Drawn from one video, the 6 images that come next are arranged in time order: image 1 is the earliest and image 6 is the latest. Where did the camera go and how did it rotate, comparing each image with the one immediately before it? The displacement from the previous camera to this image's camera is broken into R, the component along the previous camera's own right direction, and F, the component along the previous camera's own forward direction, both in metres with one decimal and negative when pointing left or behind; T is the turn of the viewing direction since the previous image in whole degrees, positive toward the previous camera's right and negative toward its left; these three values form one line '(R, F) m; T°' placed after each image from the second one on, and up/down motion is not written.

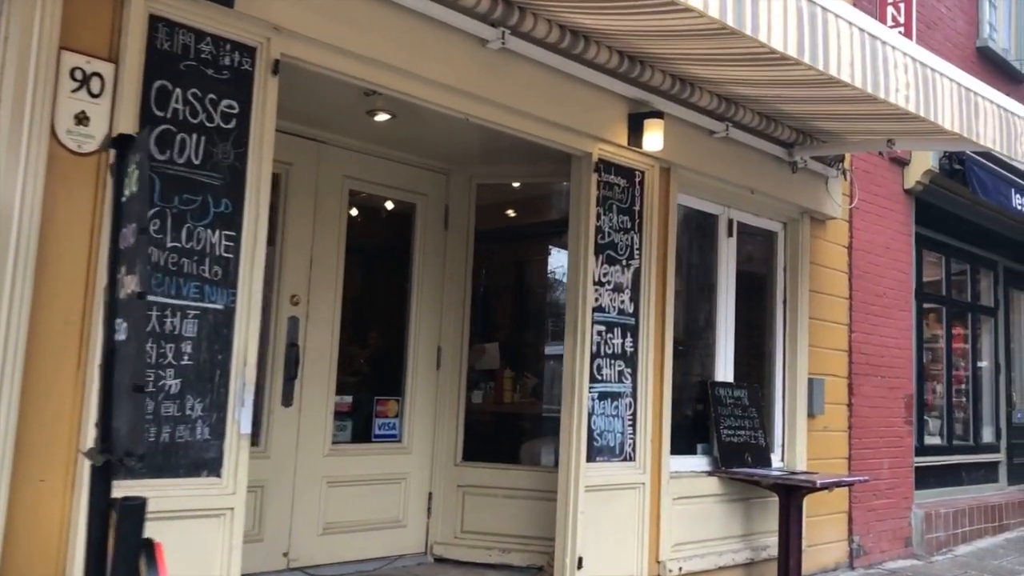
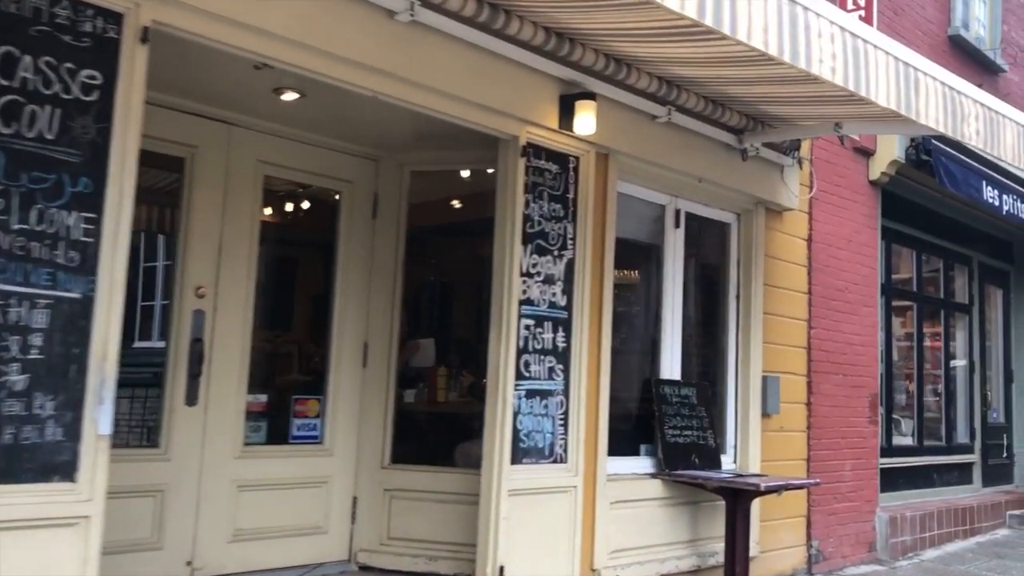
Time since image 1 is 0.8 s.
(+0.4, +0.3) m; 0°
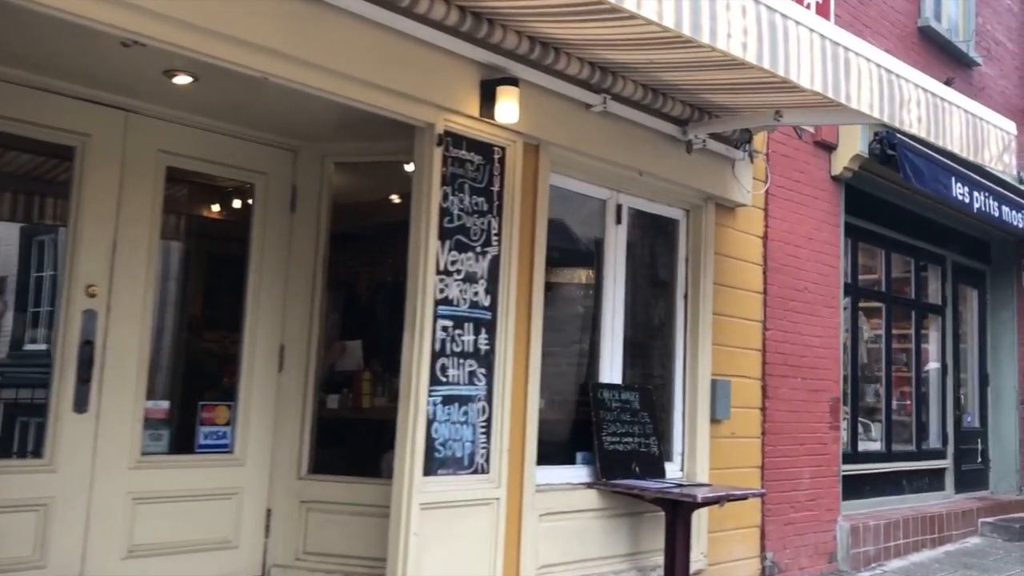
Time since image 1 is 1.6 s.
(+0.4, +0.3) m; 0°
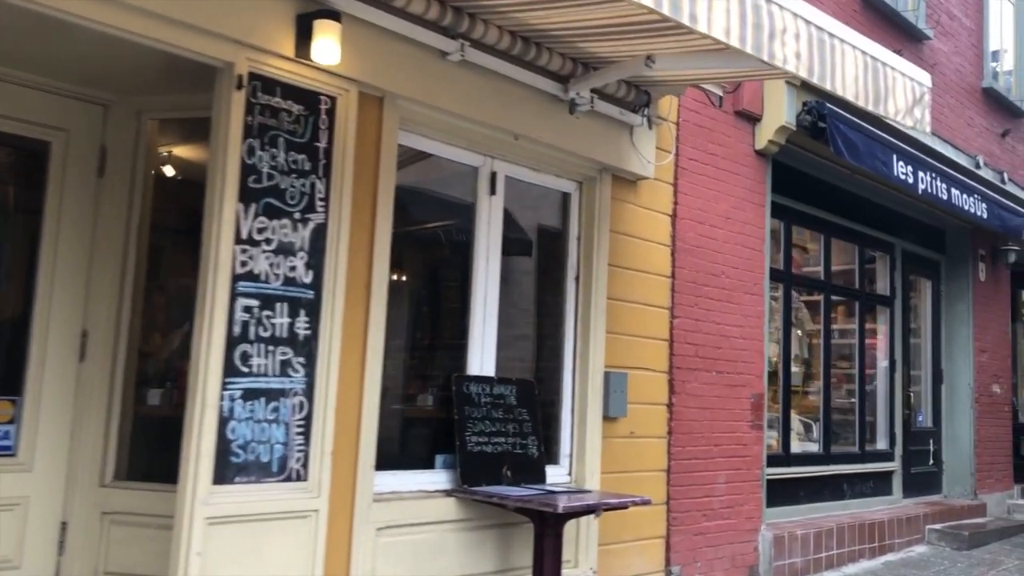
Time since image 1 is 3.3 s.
(+0.7, +0.7) m; +1°
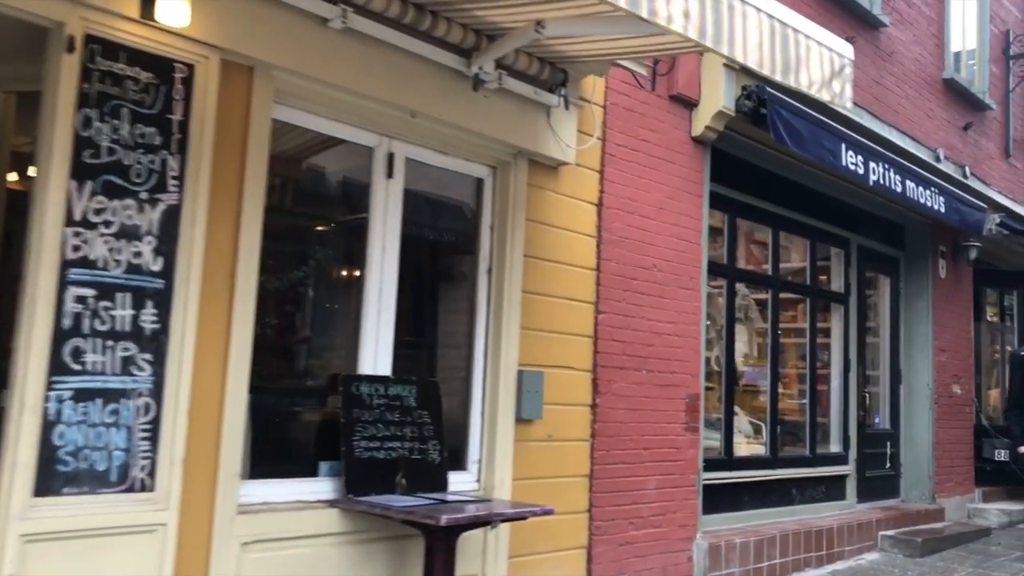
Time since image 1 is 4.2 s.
(+0.4, +0.4) m; +1°
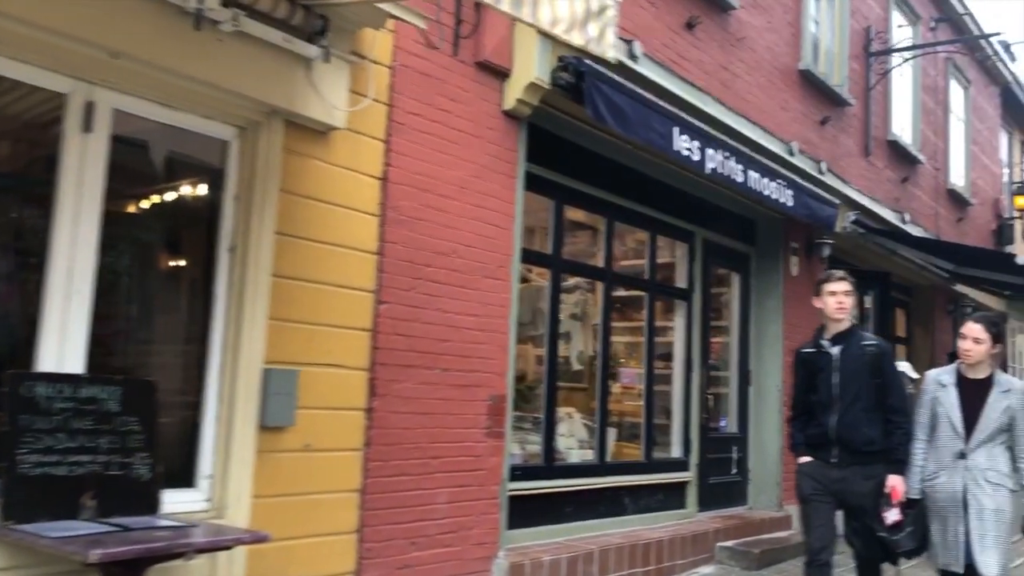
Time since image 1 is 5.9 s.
(+0.8, +0.7) m; +6°
